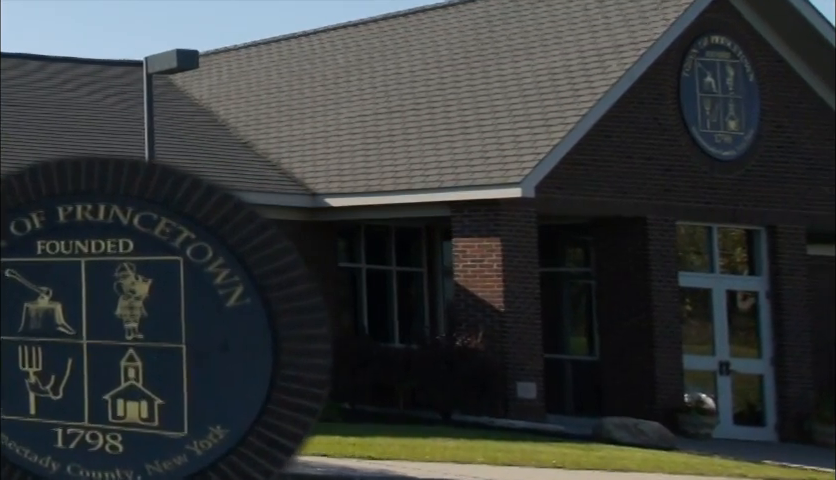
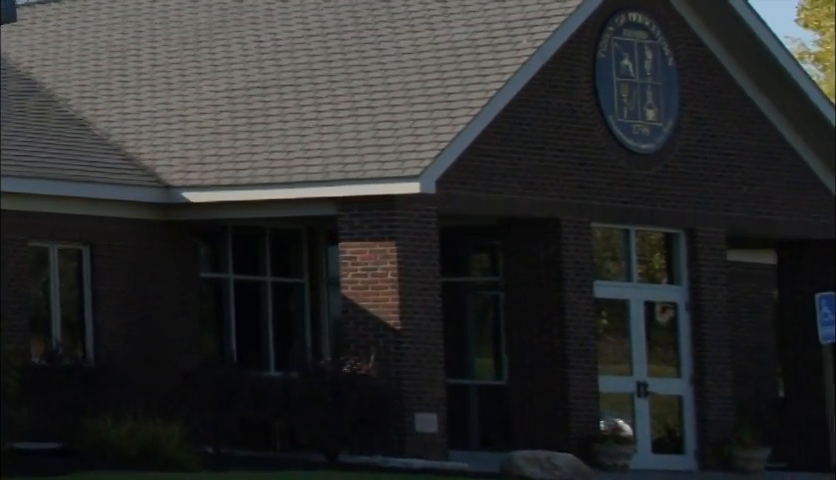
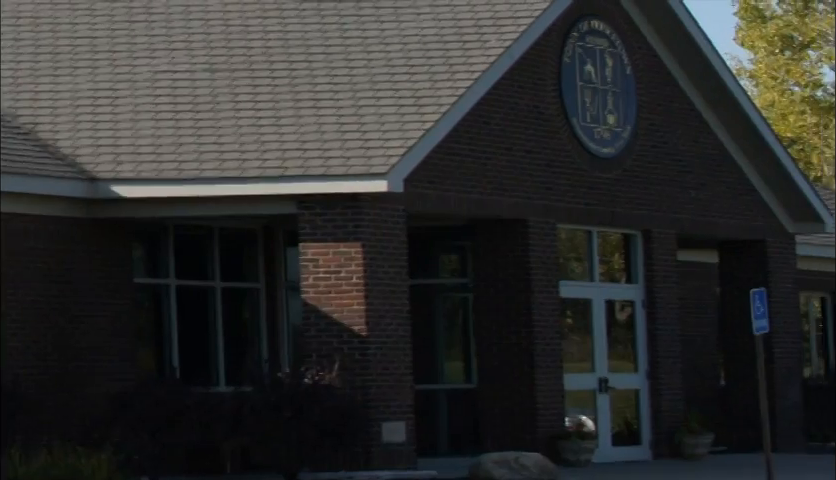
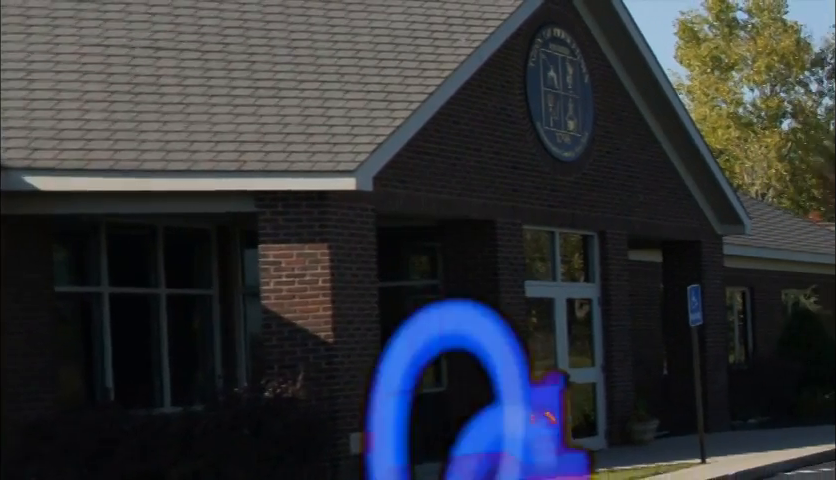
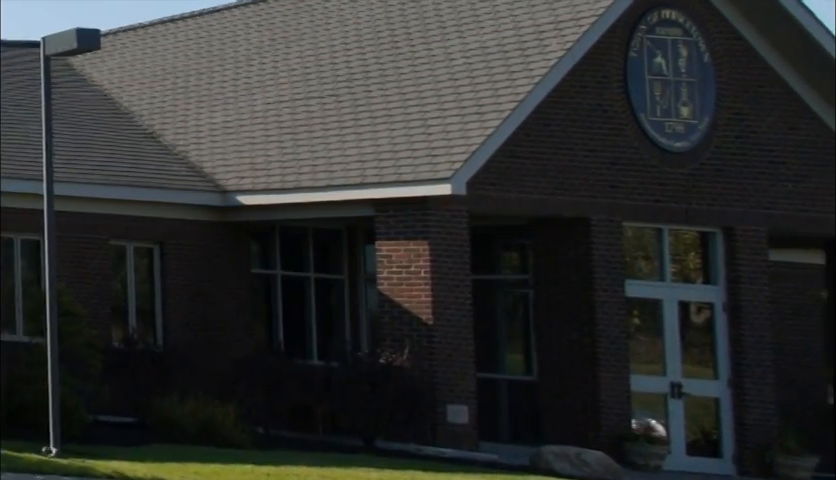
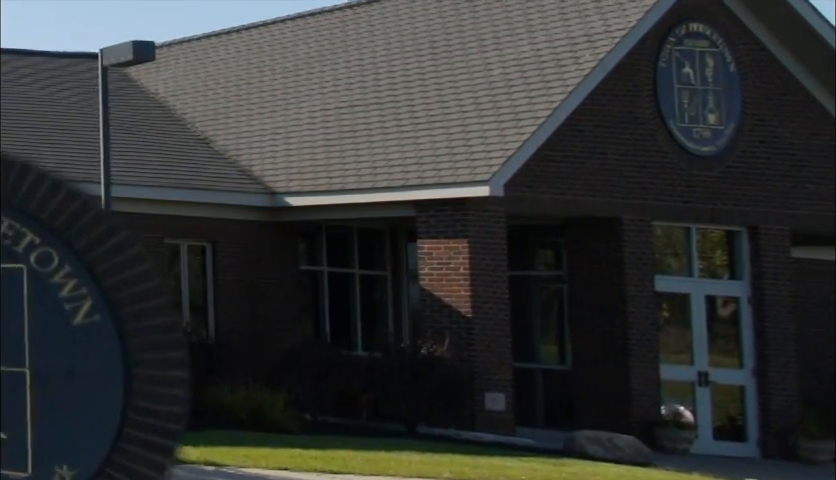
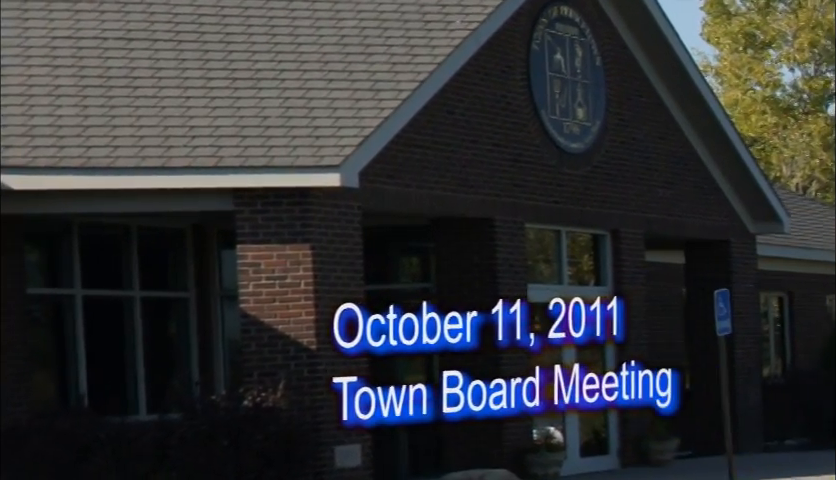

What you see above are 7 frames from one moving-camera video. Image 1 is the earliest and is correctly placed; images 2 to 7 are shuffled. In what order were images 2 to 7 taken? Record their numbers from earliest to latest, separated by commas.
6, 5, 2, 3, 4, 7
